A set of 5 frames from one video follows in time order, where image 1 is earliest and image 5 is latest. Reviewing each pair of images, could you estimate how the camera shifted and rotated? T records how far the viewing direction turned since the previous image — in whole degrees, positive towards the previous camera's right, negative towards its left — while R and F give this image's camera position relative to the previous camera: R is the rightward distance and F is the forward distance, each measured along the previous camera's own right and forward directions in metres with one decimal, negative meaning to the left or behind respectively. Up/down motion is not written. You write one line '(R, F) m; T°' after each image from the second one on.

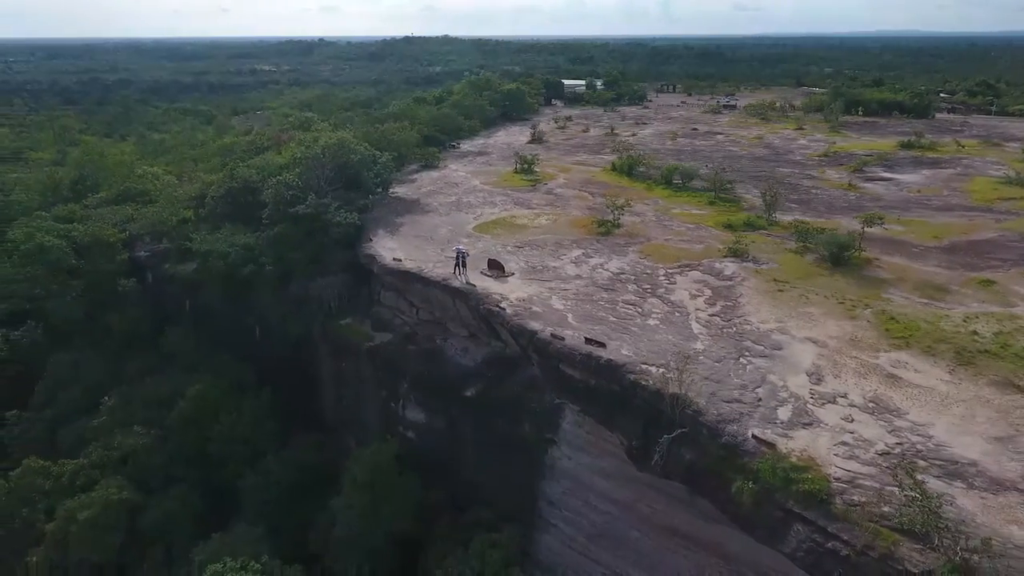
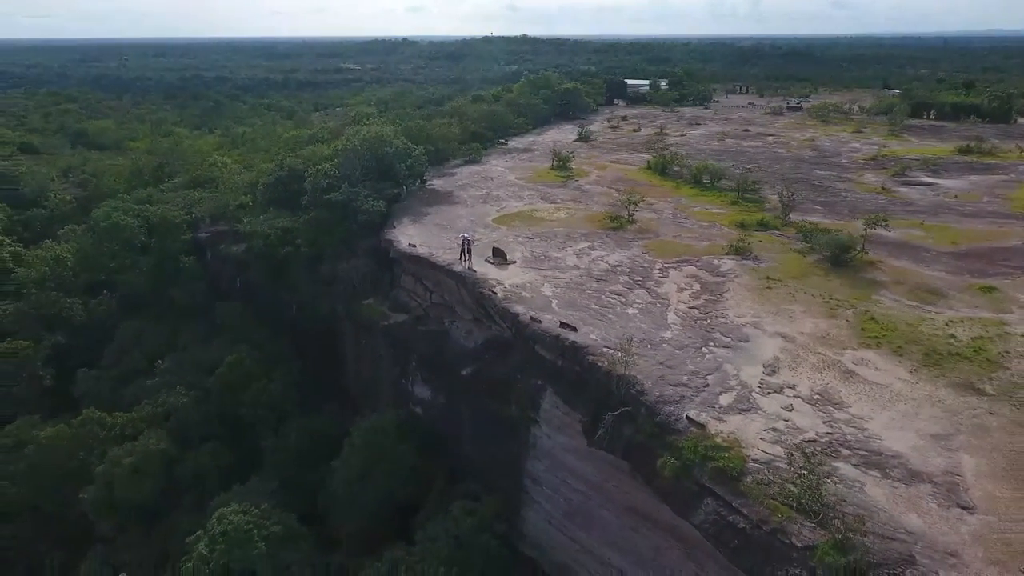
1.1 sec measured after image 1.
(+1.8, -0.7) m; -6°
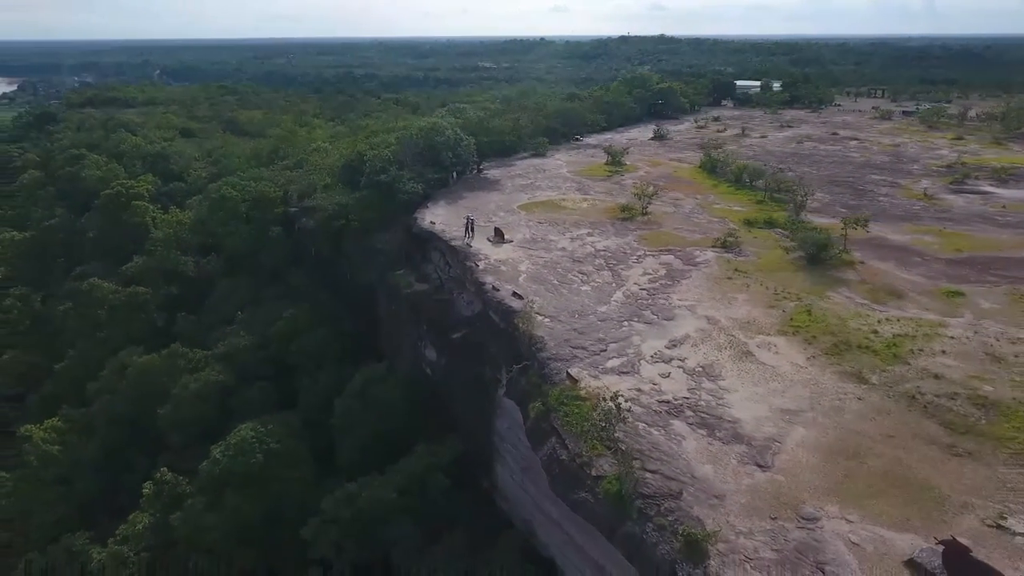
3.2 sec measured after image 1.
(+3.6, -1.2) m; -11°
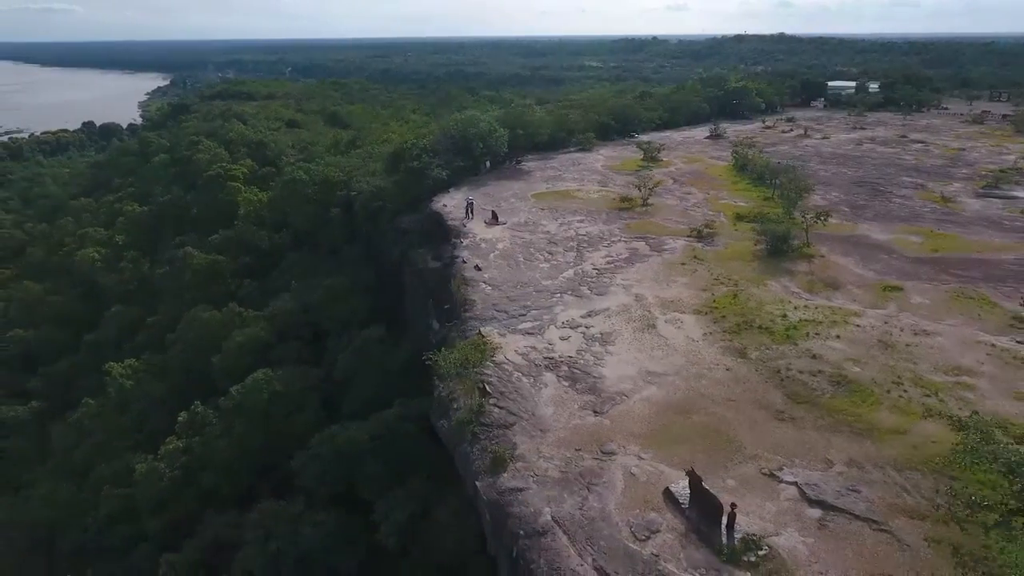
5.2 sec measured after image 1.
(+3.3, -1.1) m; -9°
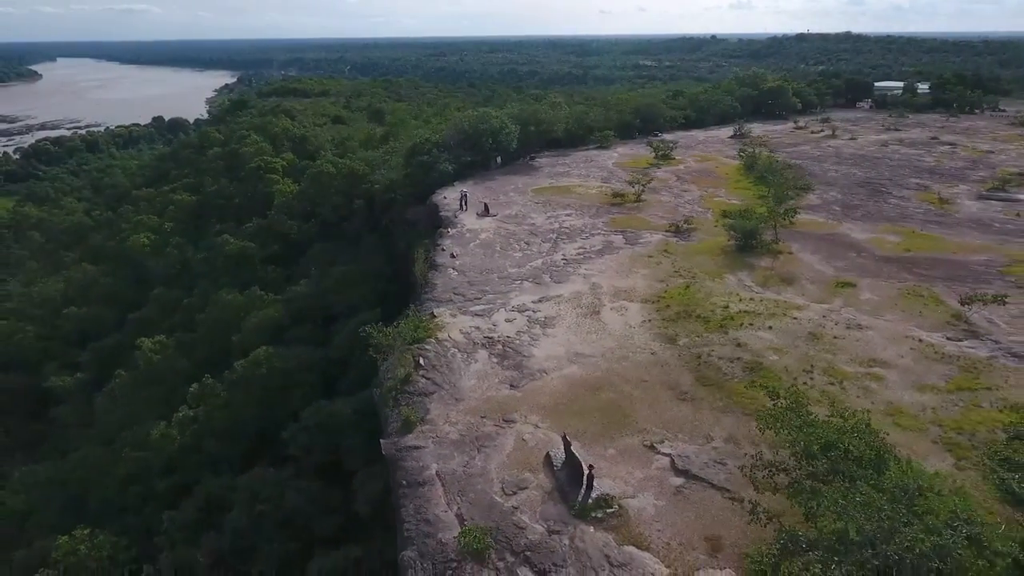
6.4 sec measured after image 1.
(+1.9, -0.6) m; -5°
